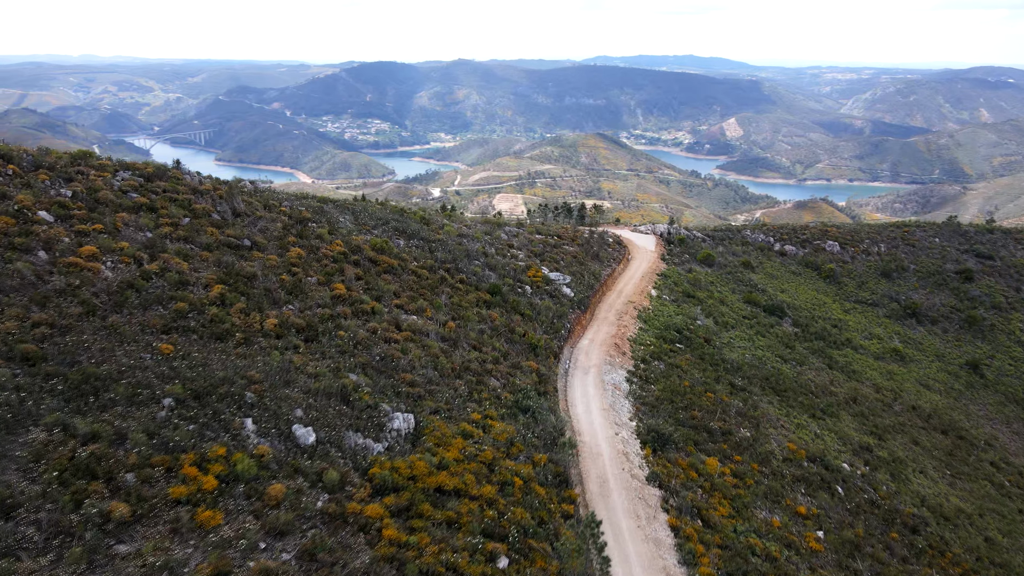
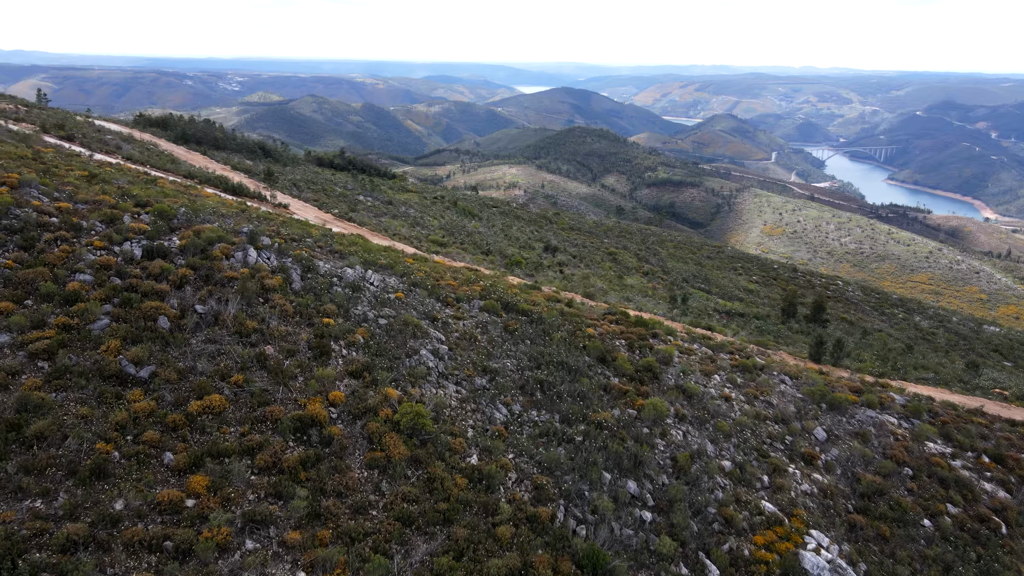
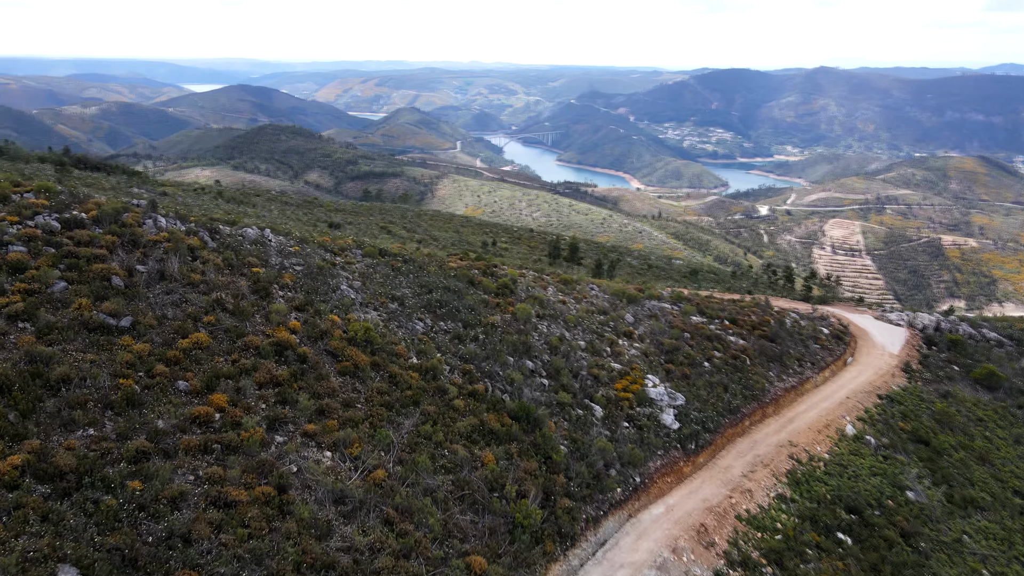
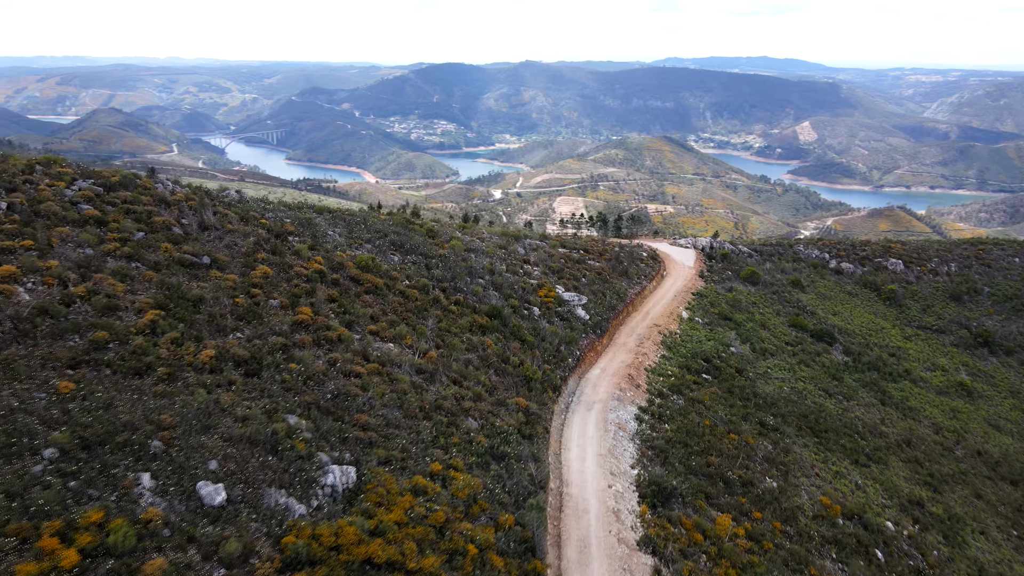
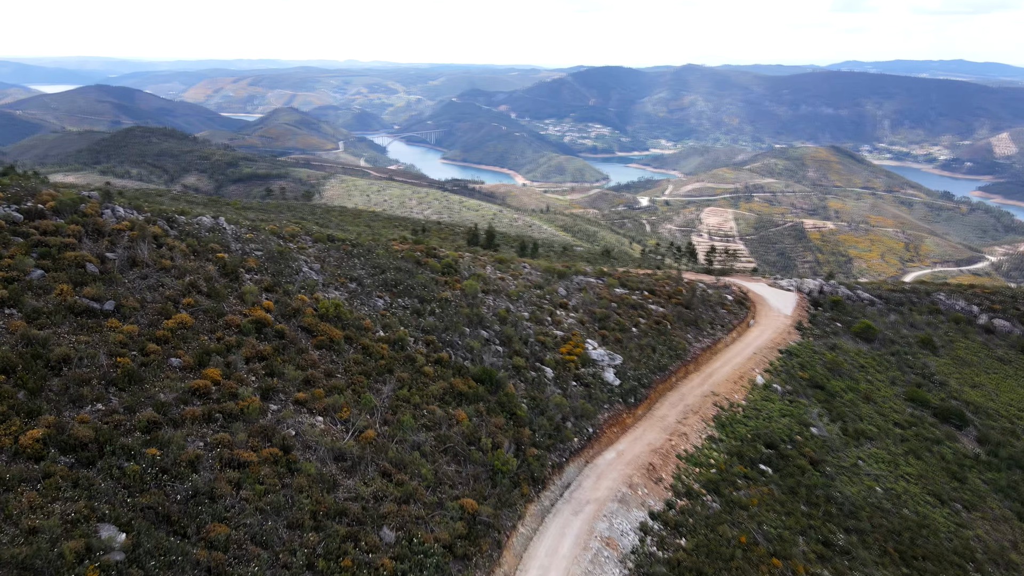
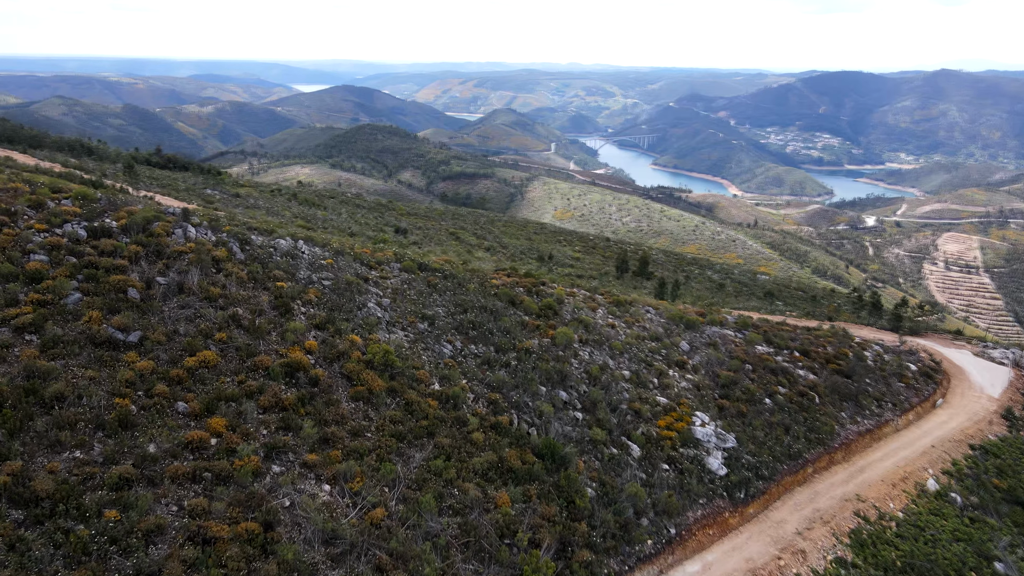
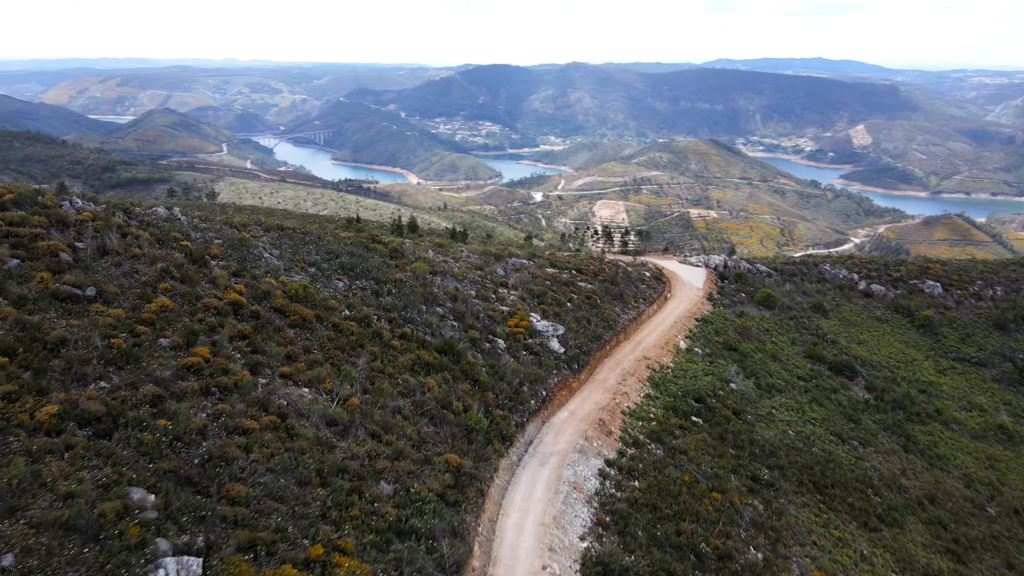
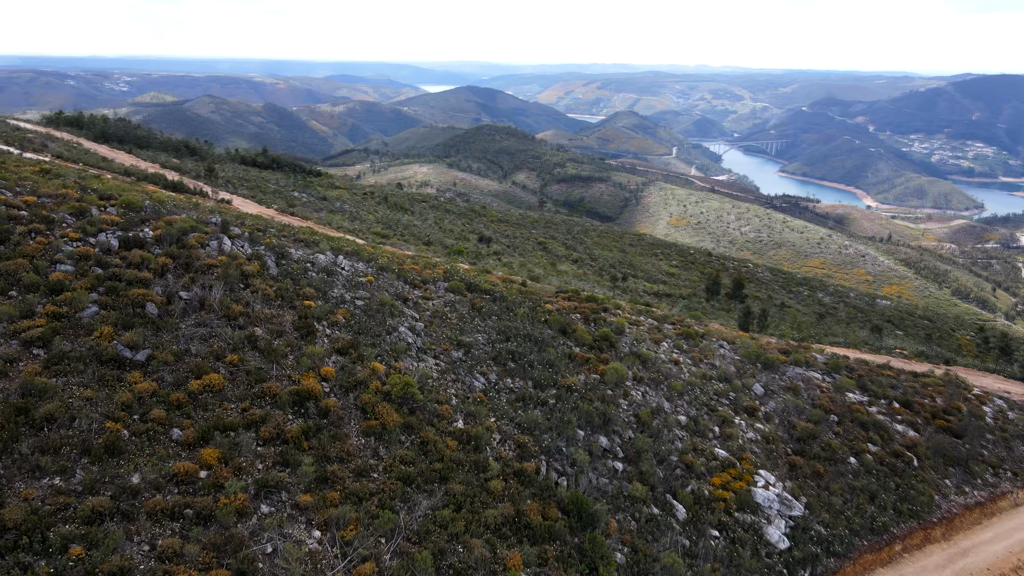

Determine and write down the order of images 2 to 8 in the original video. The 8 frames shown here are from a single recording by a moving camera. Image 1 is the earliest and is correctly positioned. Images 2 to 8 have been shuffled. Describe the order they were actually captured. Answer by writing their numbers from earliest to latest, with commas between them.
4, 7, 5, 3, 6, 8, 2
